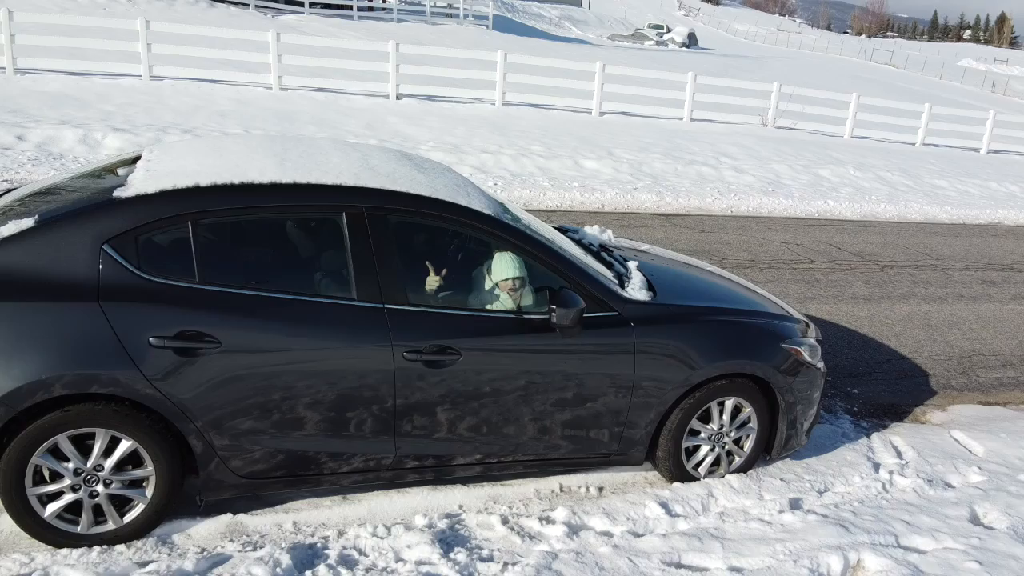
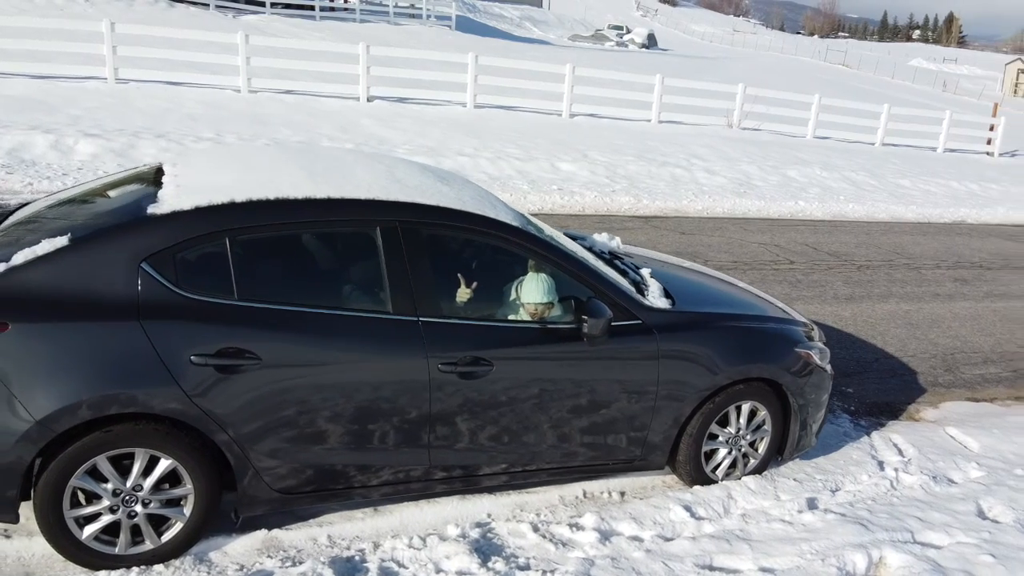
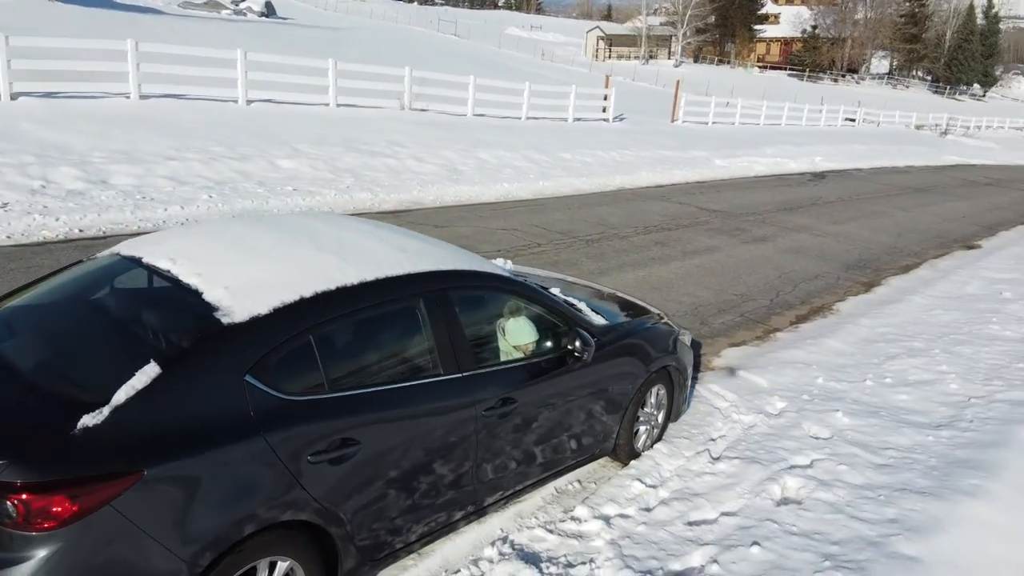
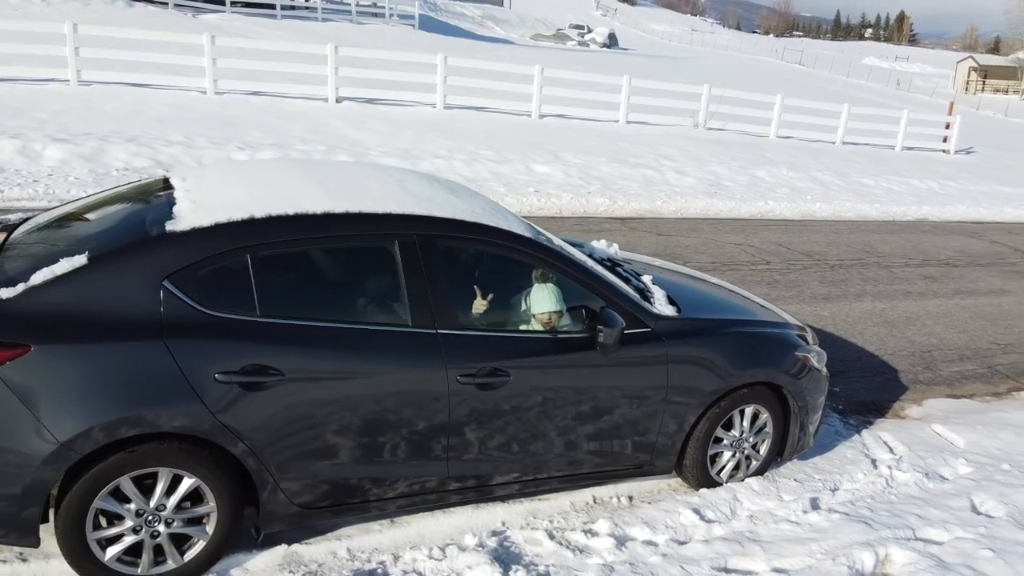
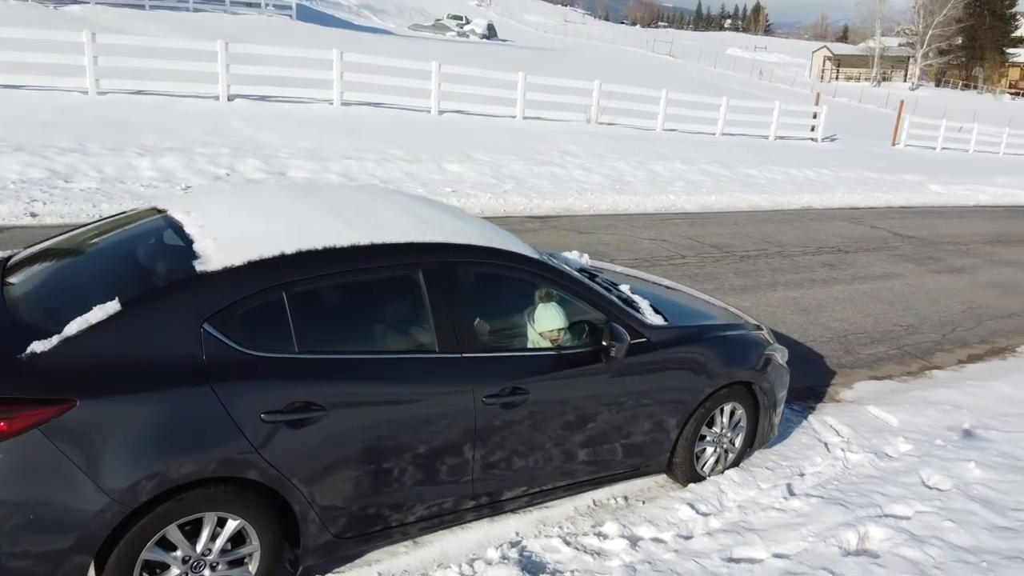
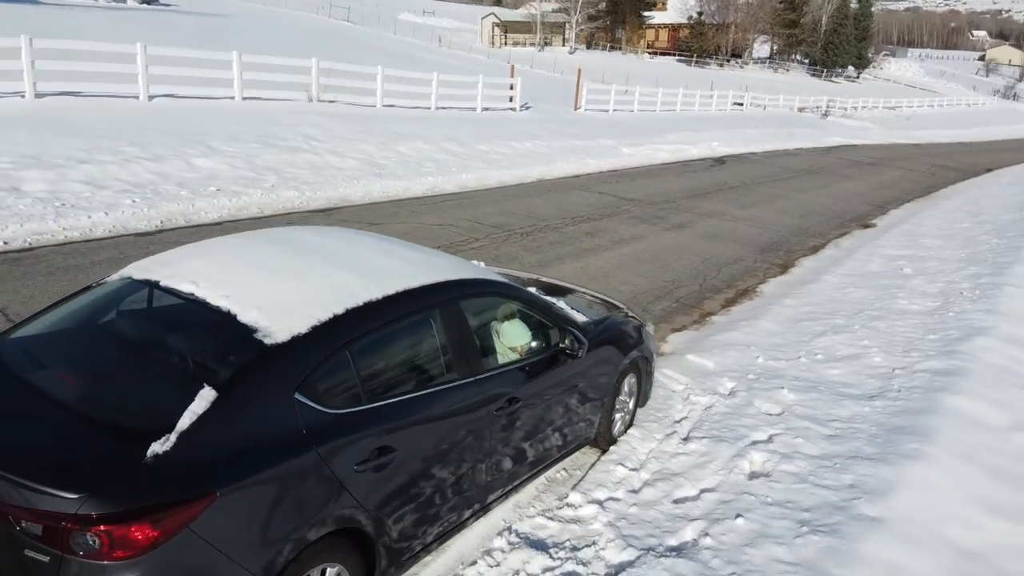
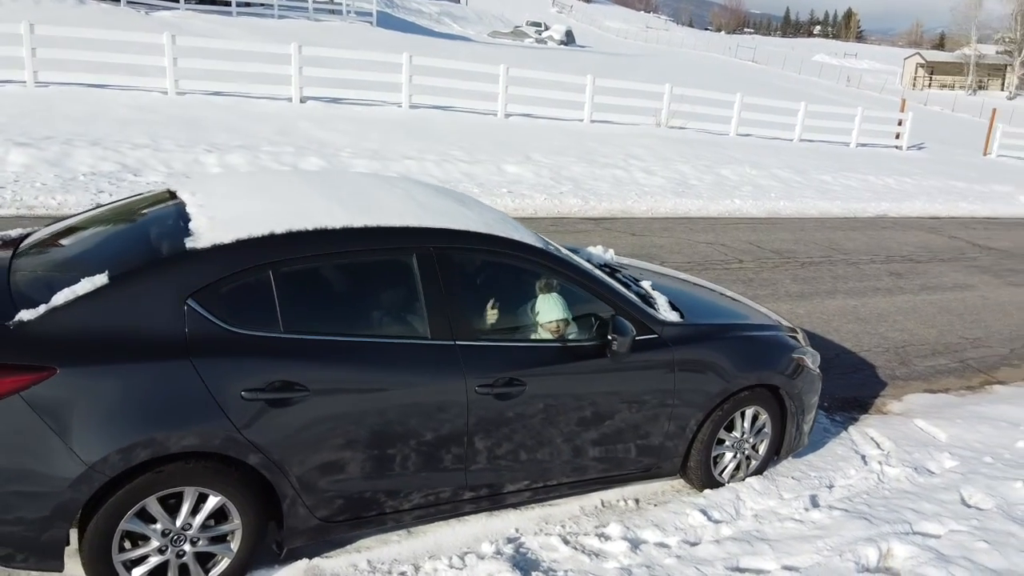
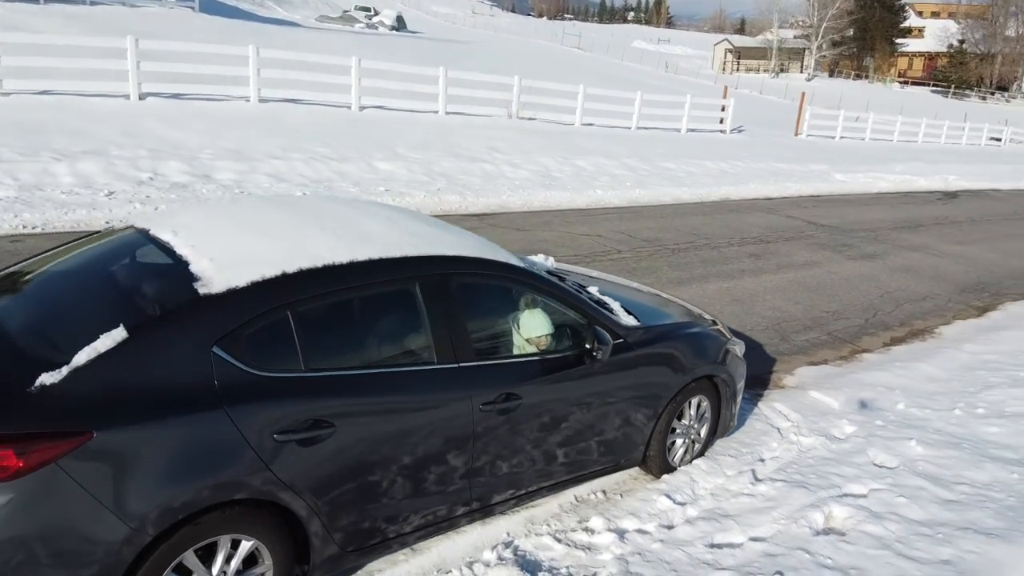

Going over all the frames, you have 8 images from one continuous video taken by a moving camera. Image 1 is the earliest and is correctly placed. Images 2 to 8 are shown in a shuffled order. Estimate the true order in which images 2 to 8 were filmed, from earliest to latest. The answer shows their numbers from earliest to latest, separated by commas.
2, 4, 7, 5, 8, 3, 6
